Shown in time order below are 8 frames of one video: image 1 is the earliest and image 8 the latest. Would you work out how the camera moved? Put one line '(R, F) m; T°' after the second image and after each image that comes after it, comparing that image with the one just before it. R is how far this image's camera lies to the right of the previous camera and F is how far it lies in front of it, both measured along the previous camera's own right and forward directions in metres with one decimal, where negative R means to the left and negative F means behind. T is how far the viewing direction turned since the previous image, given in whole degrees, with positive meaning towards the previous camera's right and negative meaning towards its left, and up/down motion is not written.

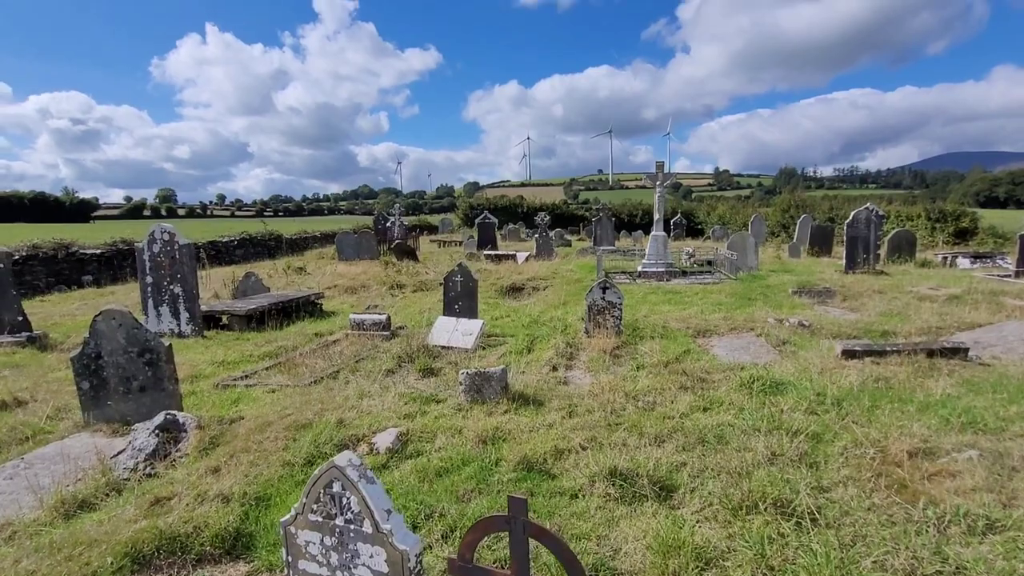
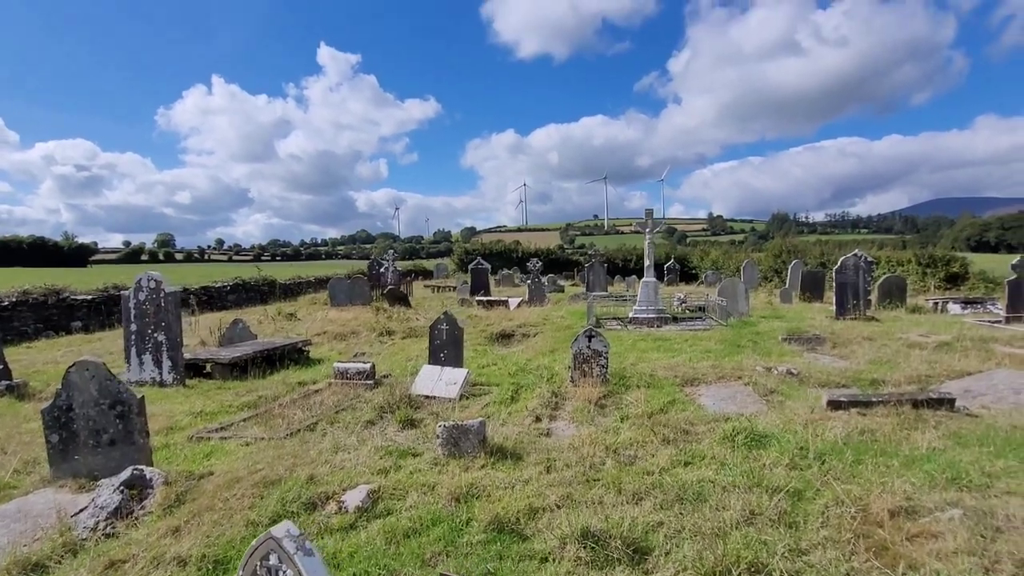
(+0.2, 0.0) m; 0°
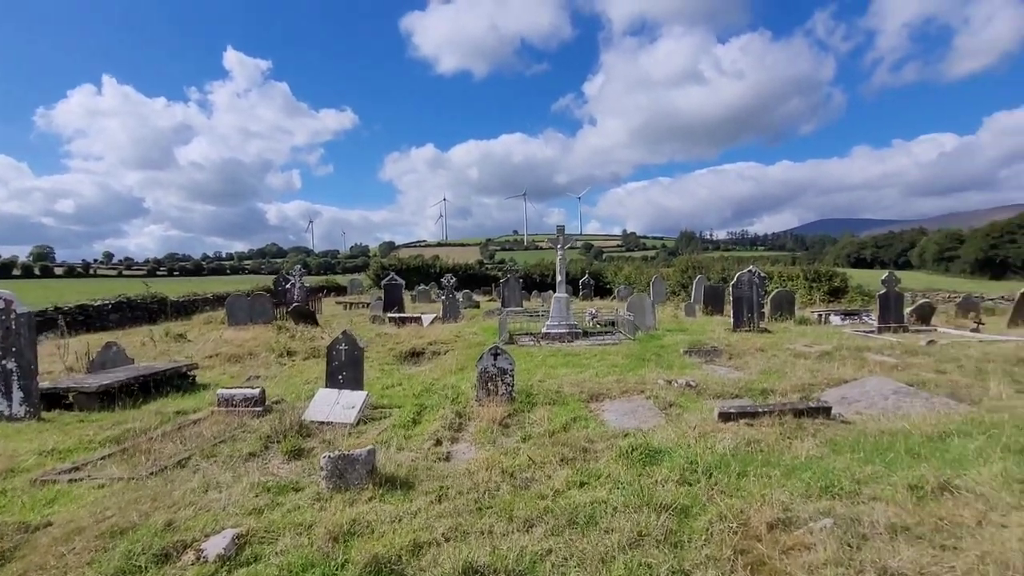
(+0.2, +0.2) m; +8°
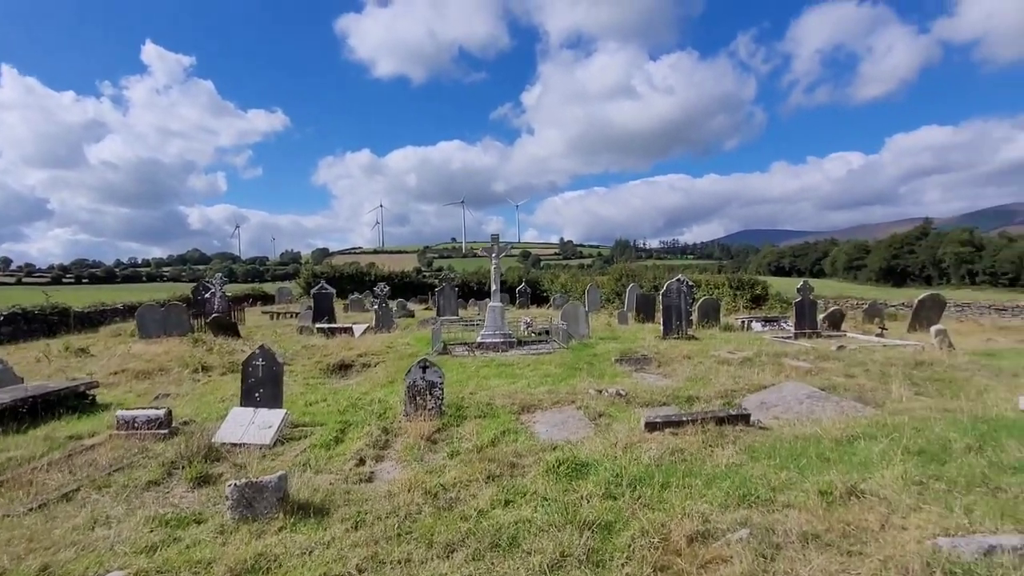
(+0.1, +0.1) m; +6°
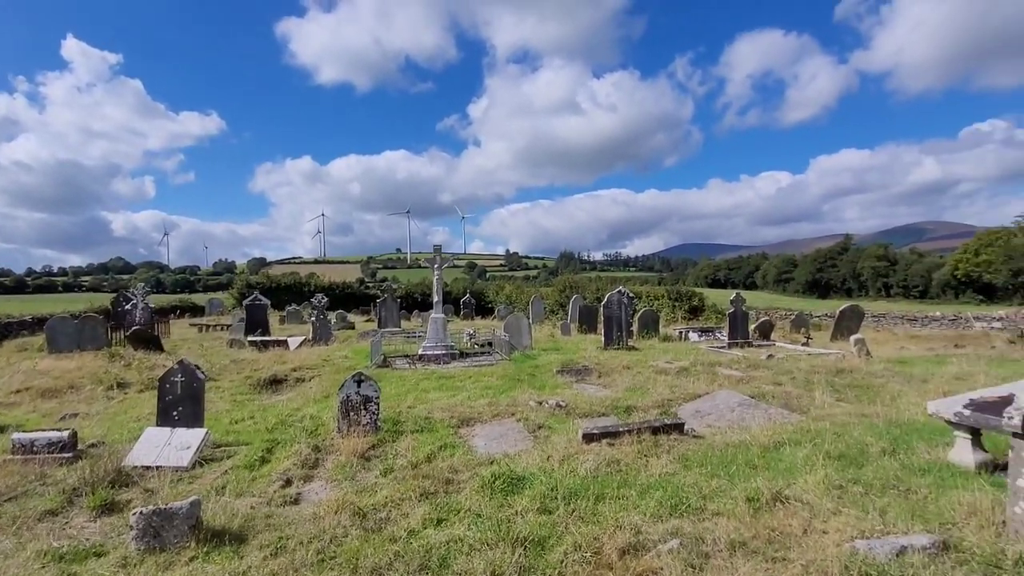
(+0.1, +0.1) m; +6°
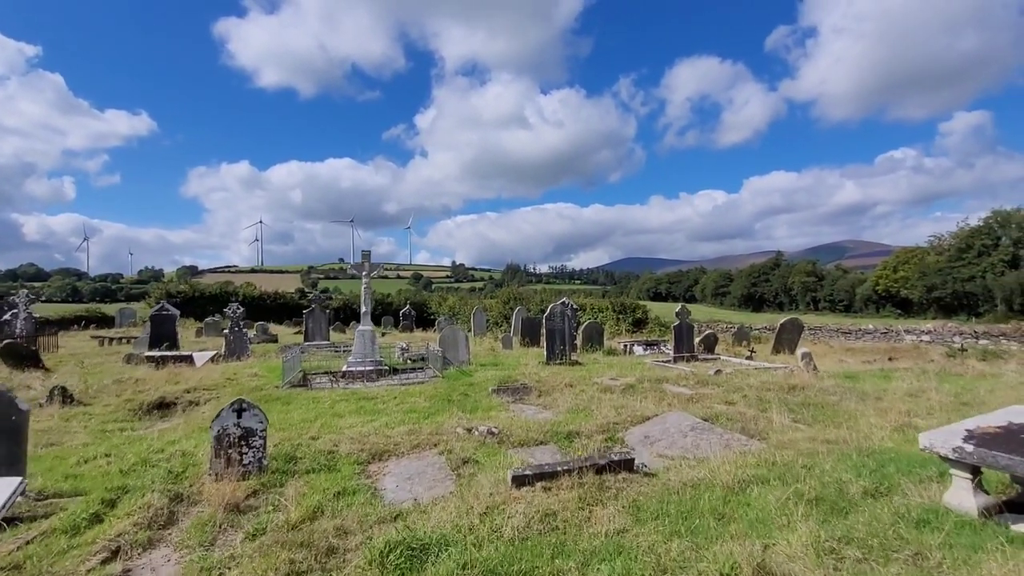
(+0.3, +1.1) m; +6°
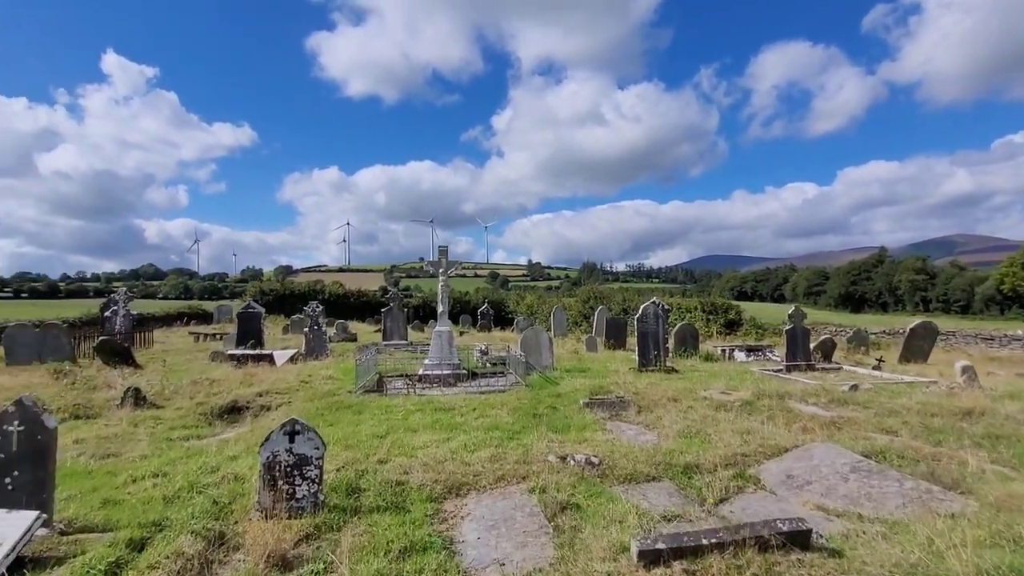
(-0.3, +1.3) m; -8°
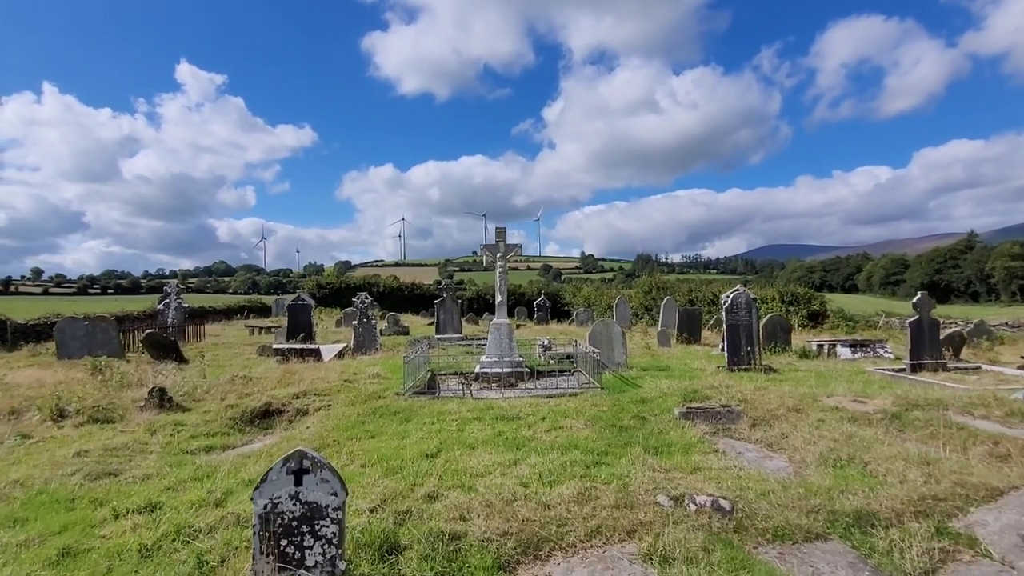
(-0.3, +1.6) m; -6°
